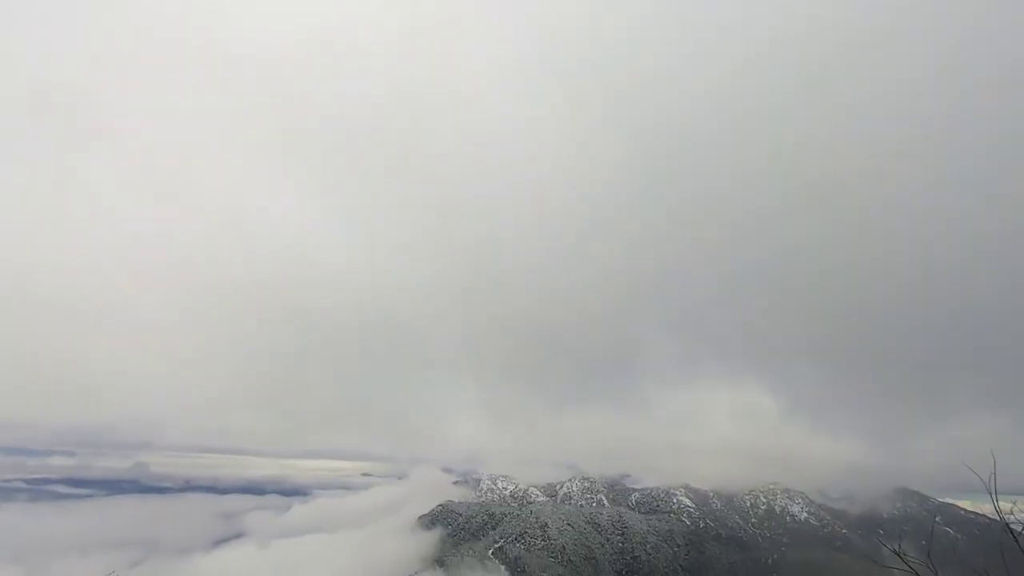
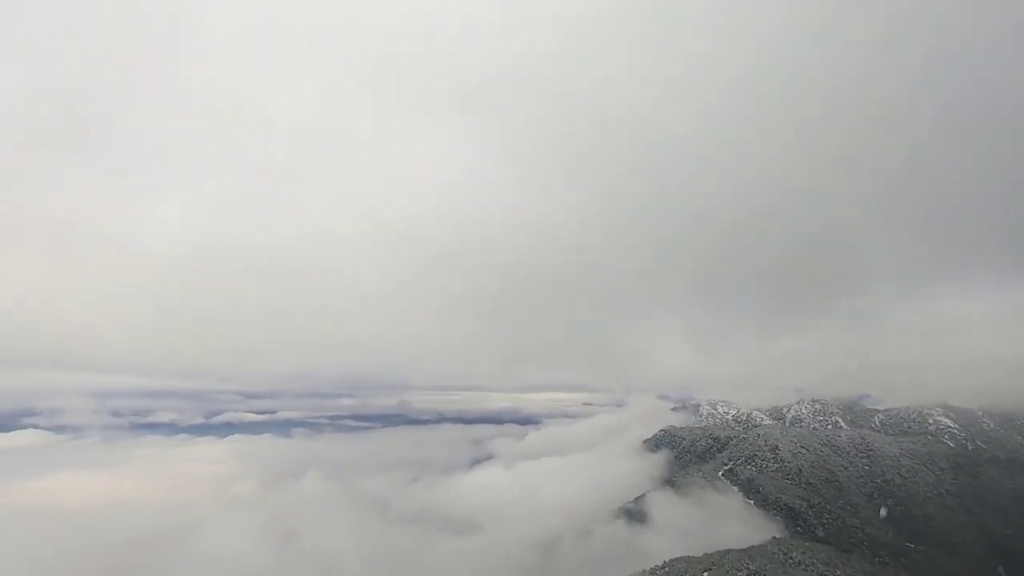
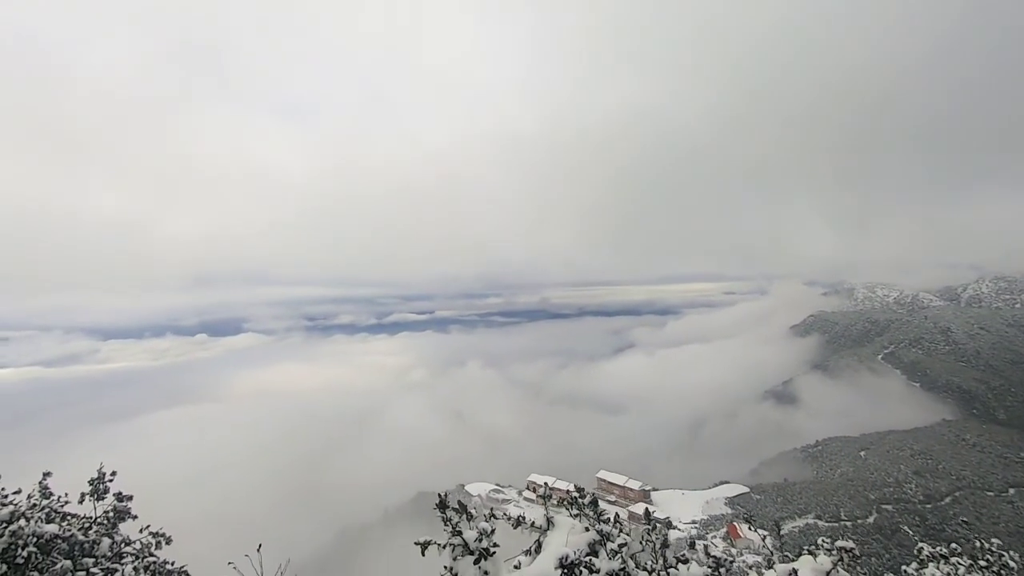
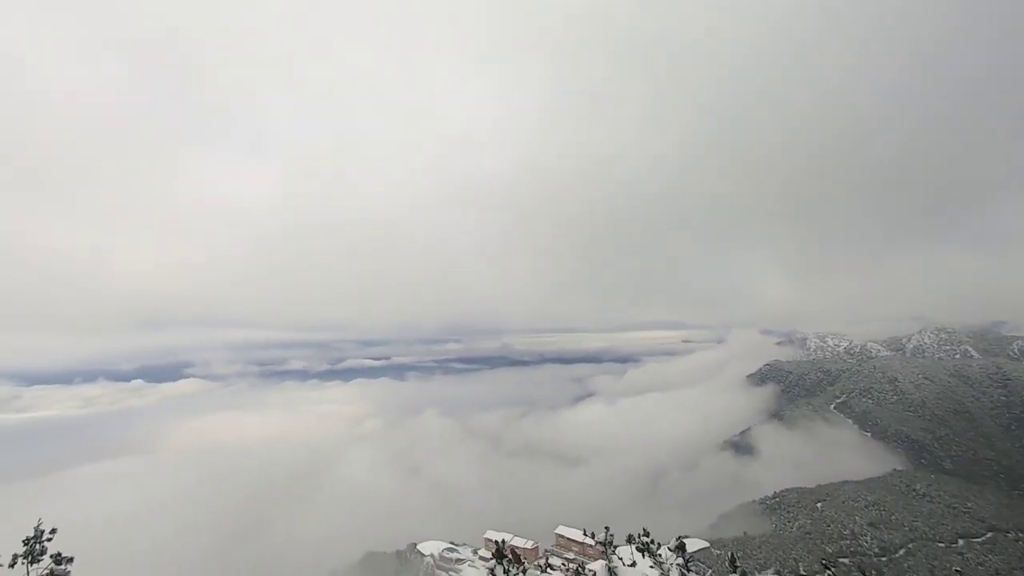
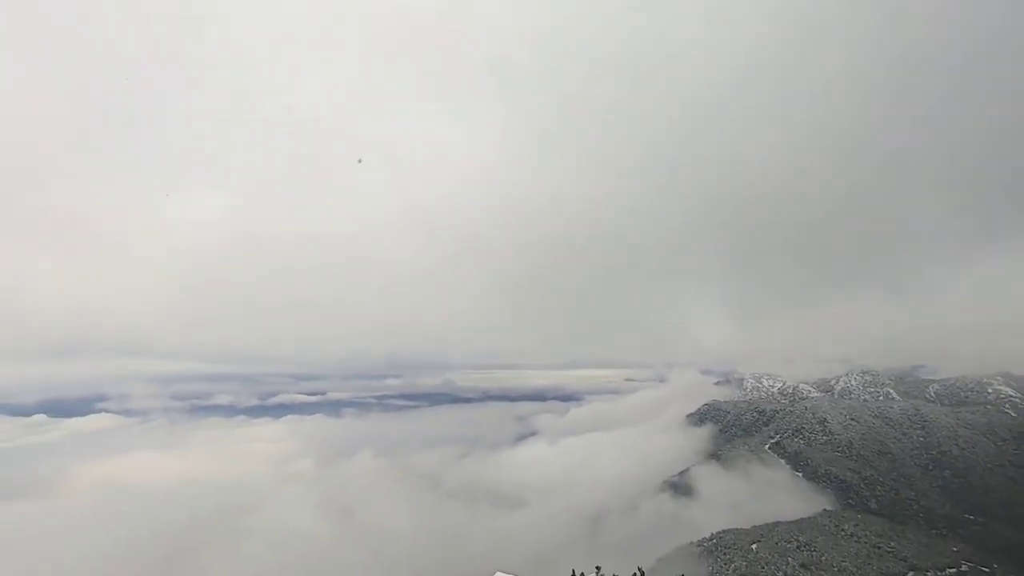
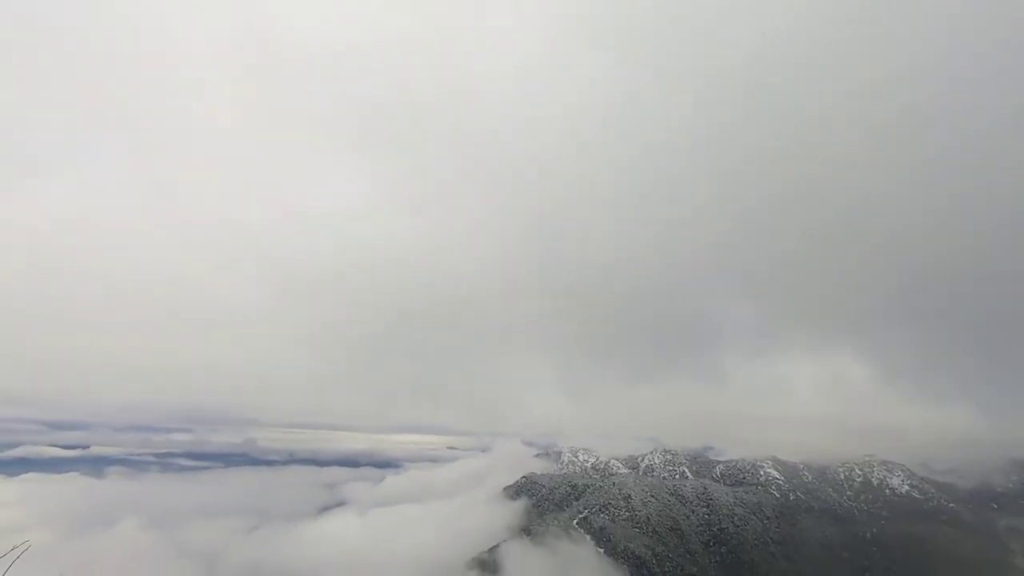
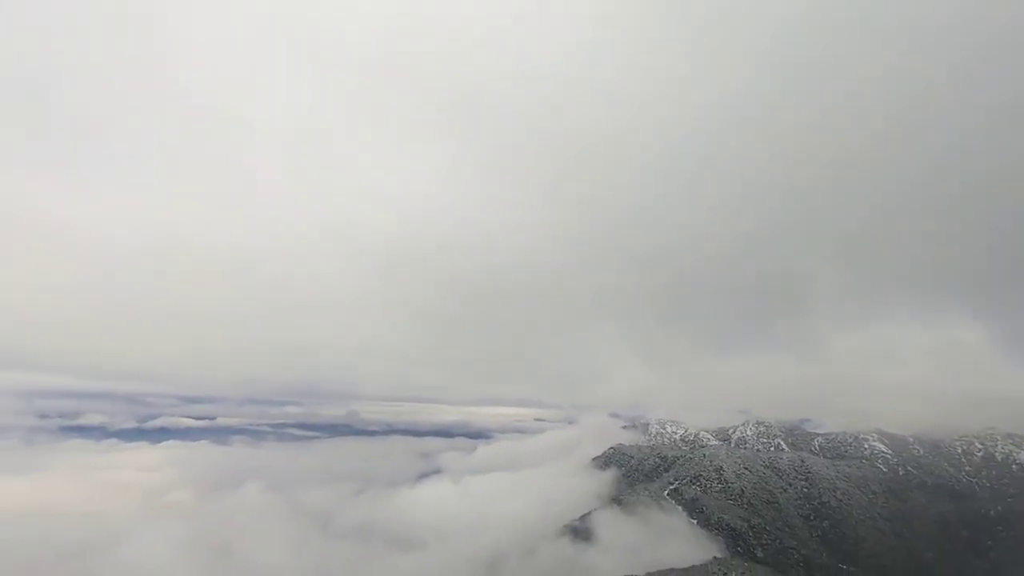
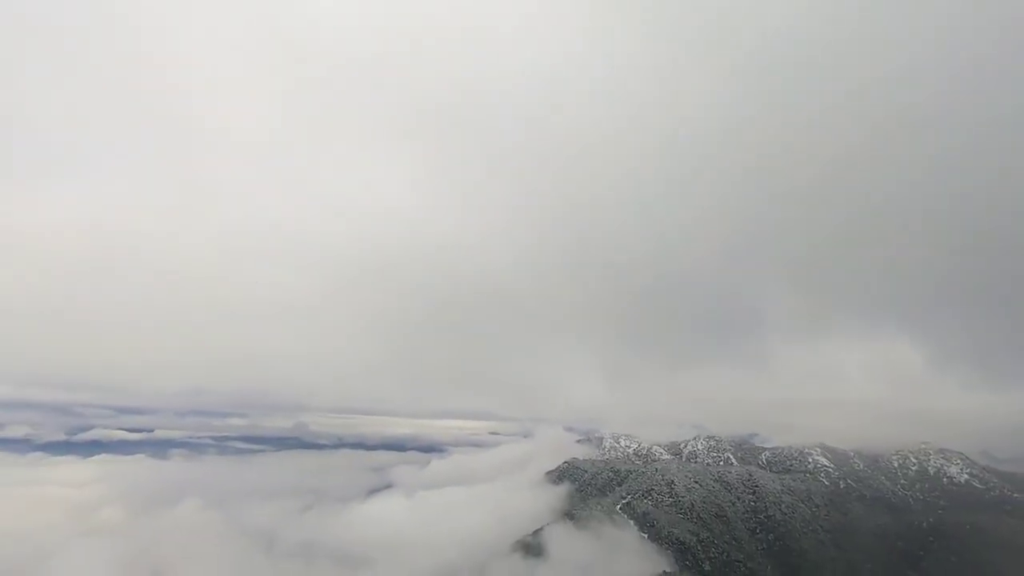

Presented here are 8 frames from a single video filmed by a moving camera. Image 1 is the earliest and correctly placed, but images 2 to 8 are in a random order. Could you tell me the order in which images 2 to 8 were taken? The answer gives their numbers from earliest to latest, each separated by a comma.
6, 8, 7, 2, 5, 4, 3
